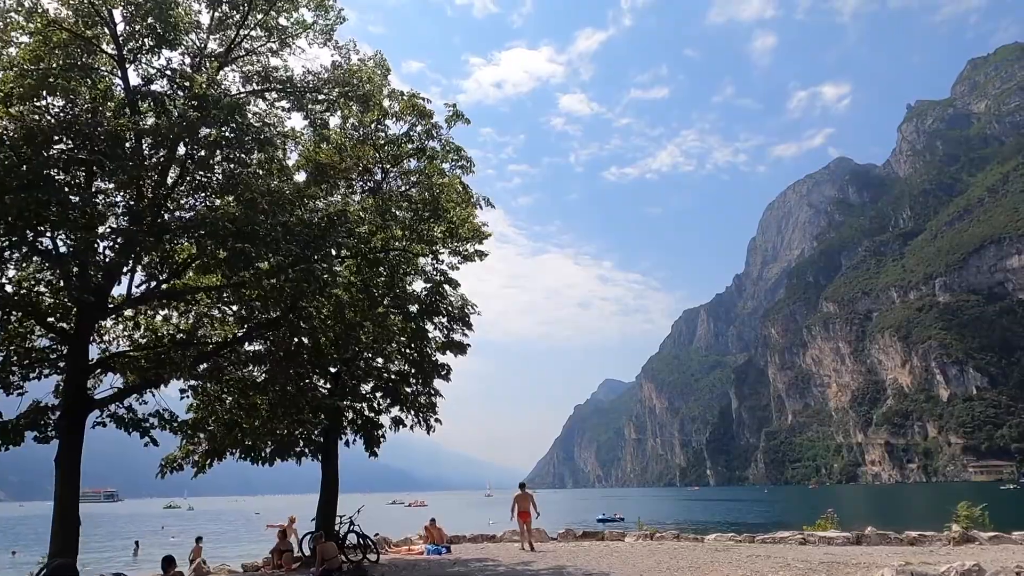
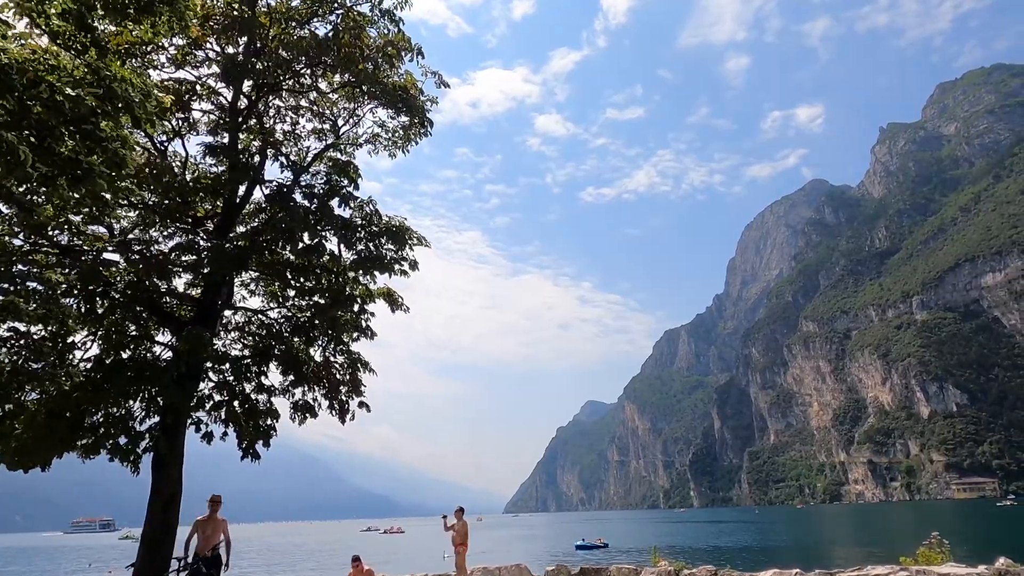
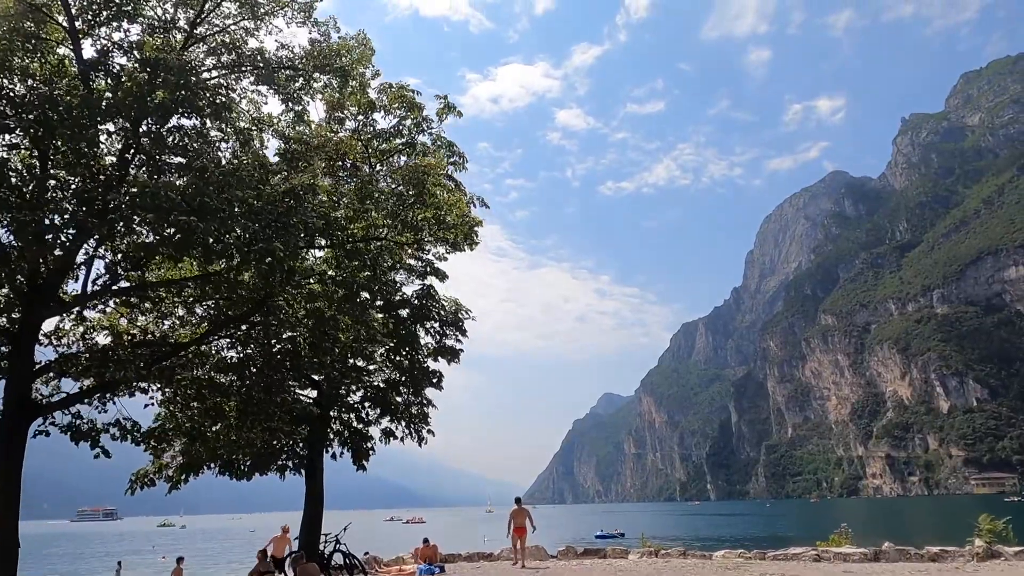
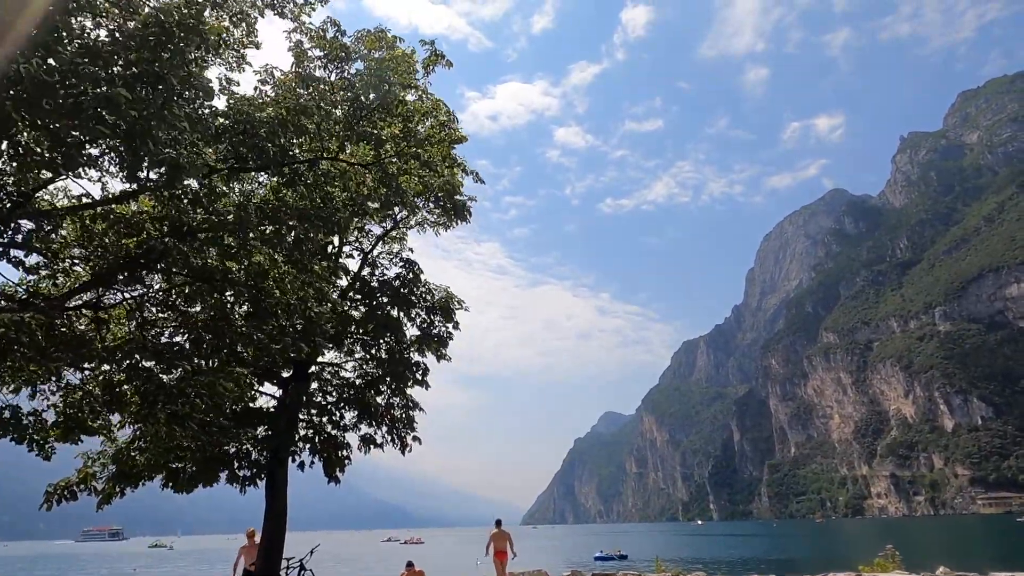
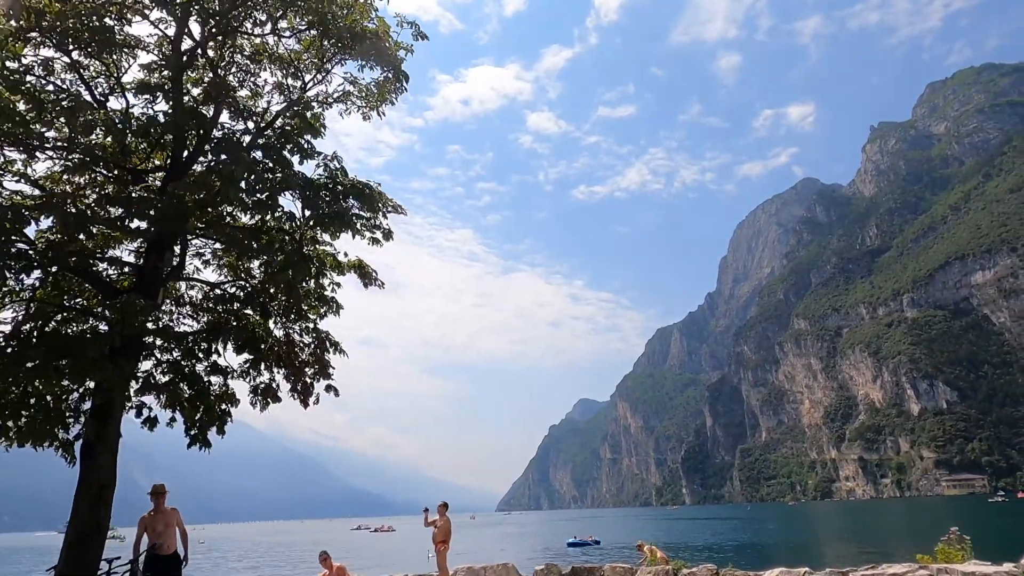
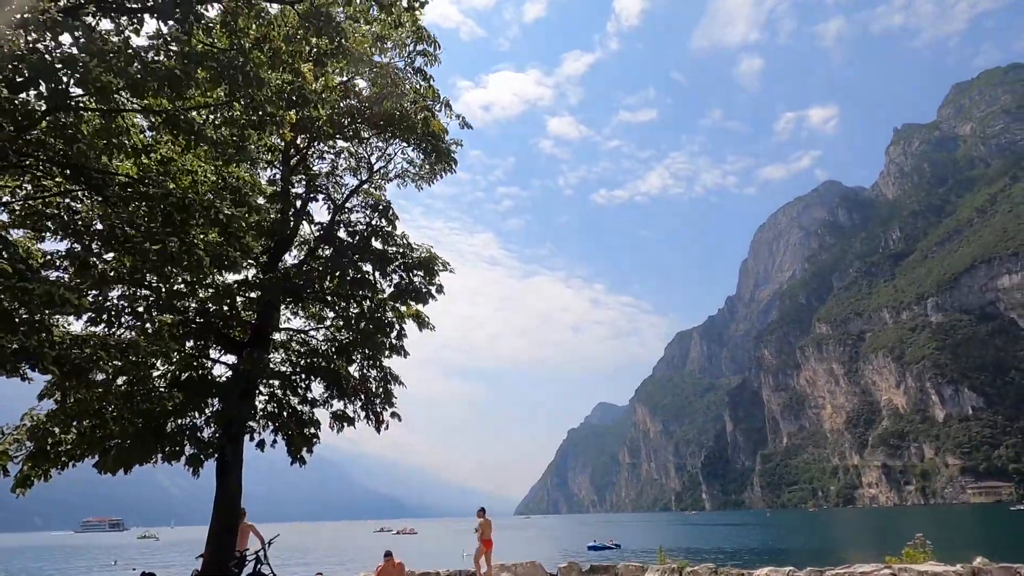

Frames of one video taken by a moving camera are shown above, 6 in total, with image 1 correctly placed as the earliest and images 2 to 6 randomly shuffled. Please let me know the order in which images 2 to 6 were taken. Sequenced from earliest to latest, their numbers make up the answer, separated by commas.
3, 4, 6, 2, 5
